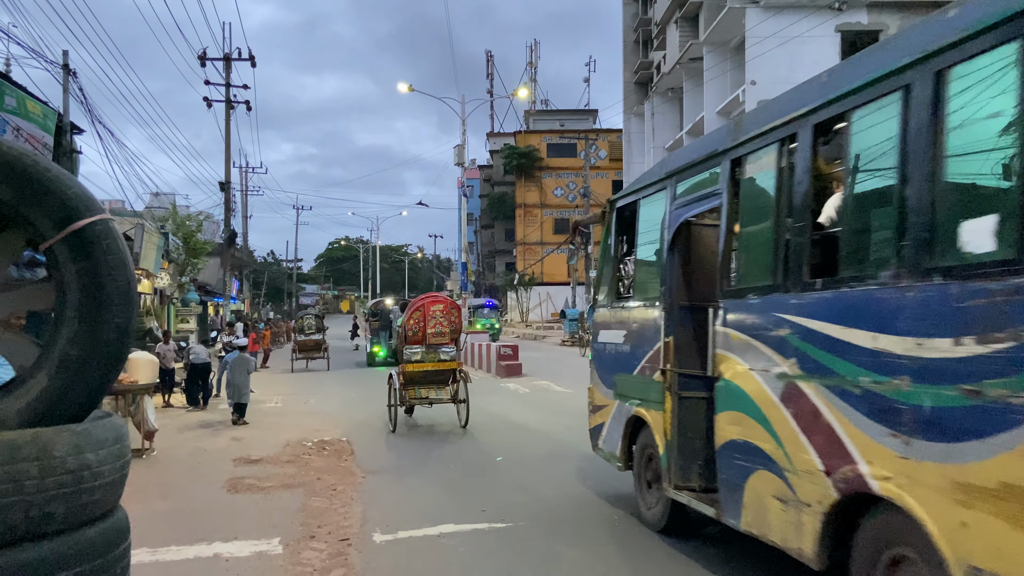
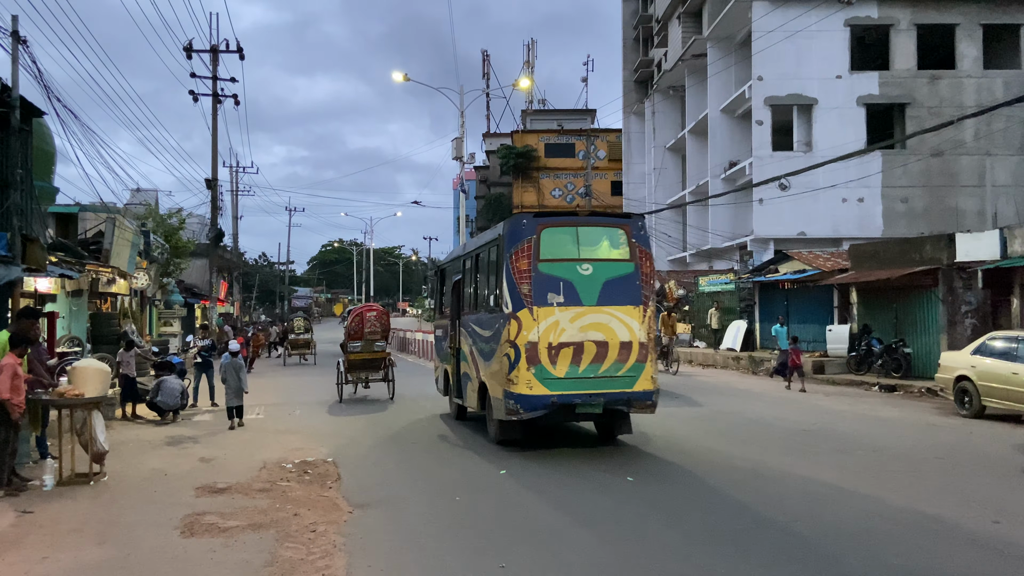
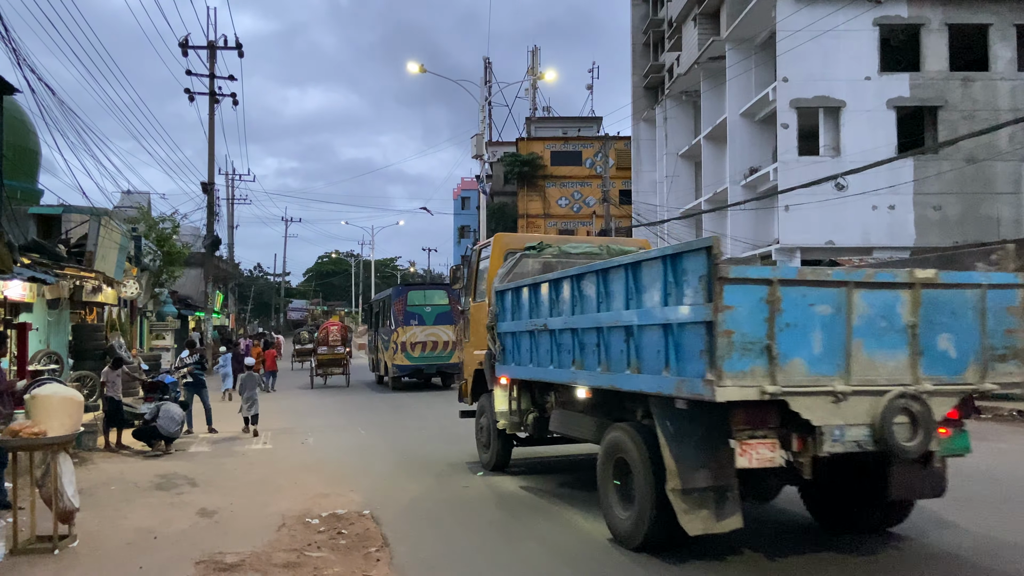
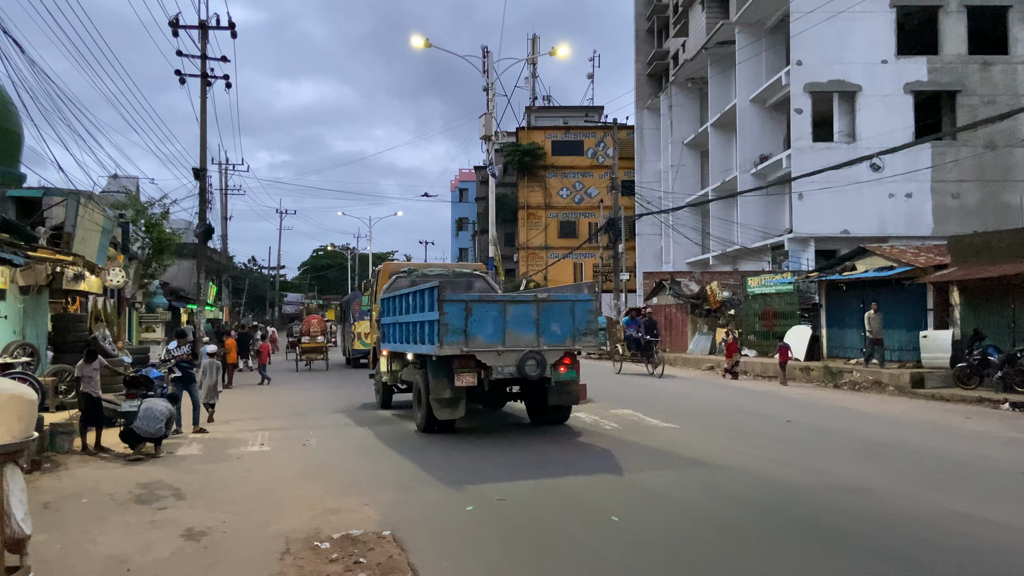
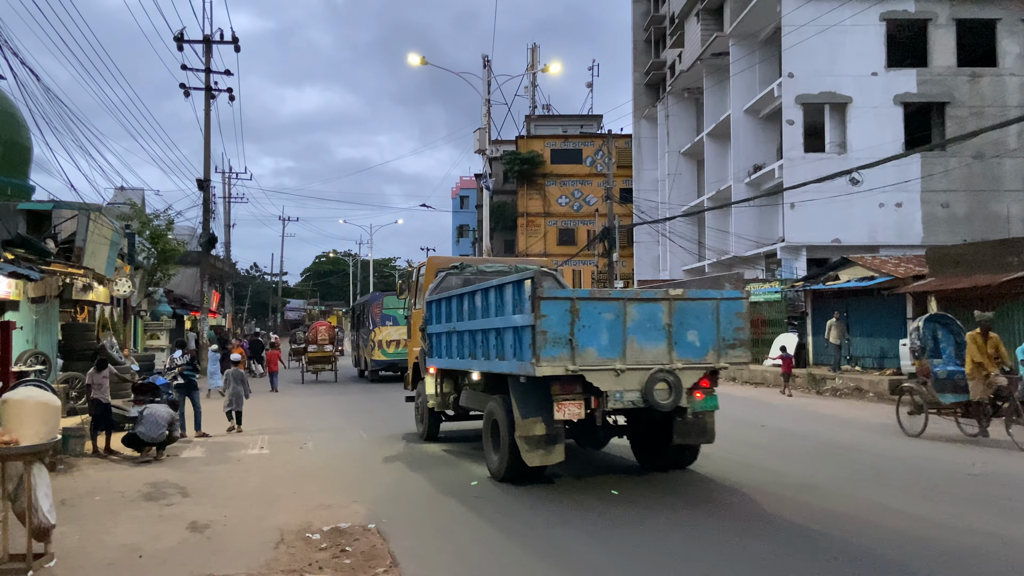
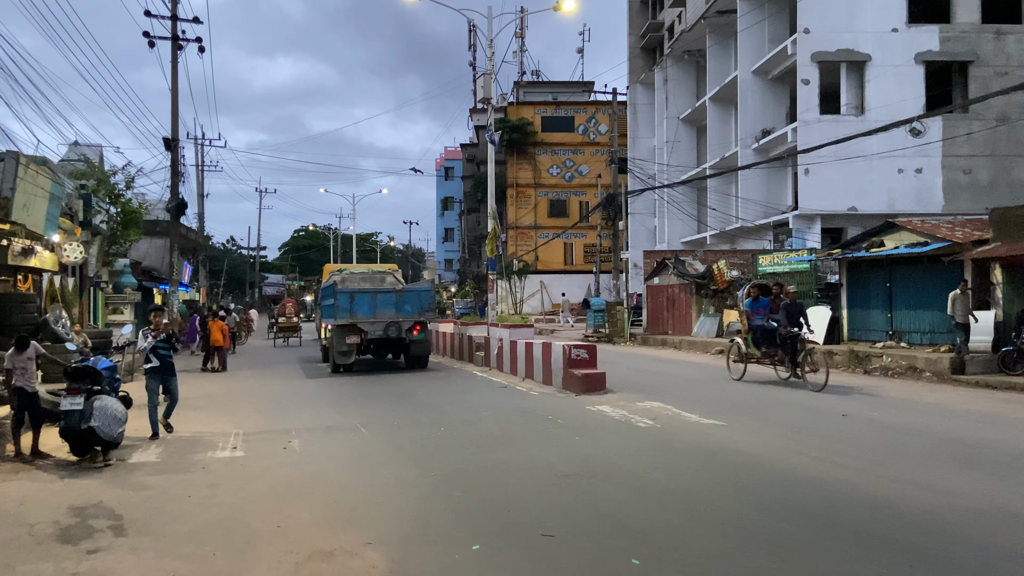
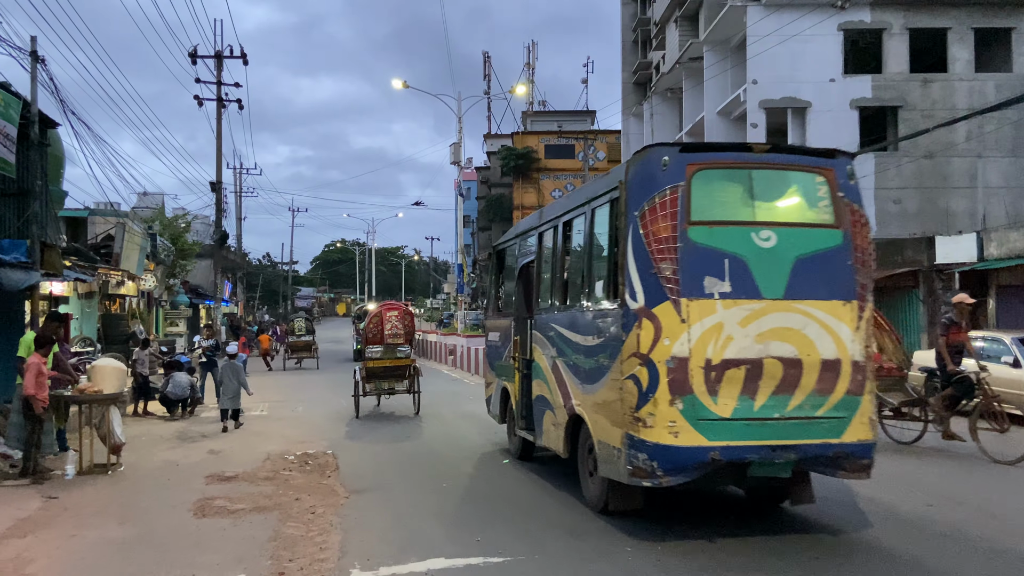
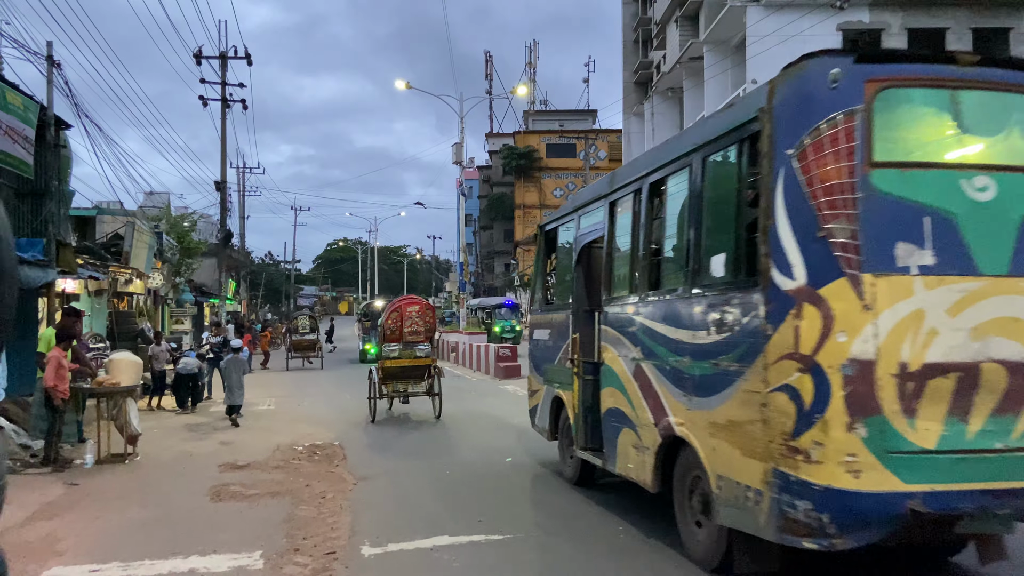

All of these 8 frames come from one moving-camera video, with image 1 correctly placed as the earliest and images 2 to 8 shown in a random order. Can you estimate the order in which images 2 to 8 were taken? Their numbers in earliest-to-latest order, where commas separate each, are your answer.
8, 7, 2, 3, 5, 4, 6
